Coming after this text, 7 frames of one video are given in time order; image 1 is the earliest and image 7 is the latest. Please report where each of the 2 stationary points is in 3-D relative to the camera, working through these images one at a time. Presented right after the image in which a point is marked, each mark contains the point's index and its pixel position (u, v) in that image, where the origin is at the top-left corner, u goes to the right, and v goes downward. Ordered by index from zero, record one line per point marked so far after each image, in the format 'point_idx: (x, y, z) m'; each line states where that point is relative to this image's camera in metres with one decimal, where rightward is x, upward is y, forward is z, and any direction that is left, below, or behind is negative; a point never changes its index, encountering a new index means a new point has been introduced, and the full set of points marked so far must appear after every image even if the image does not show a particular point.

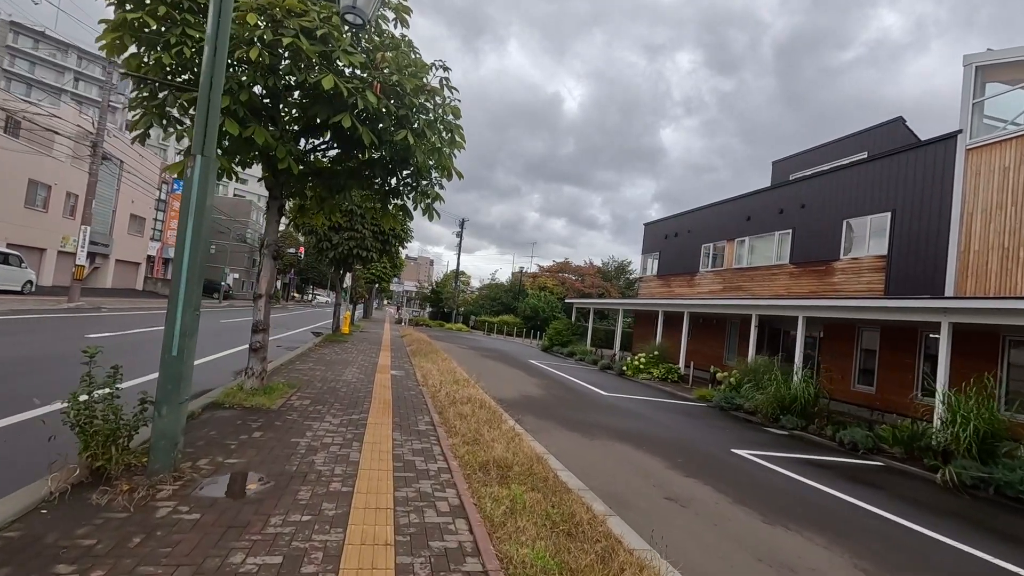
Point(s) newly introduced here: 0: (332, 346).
0: (-5.4, -1.7, +15.8) m
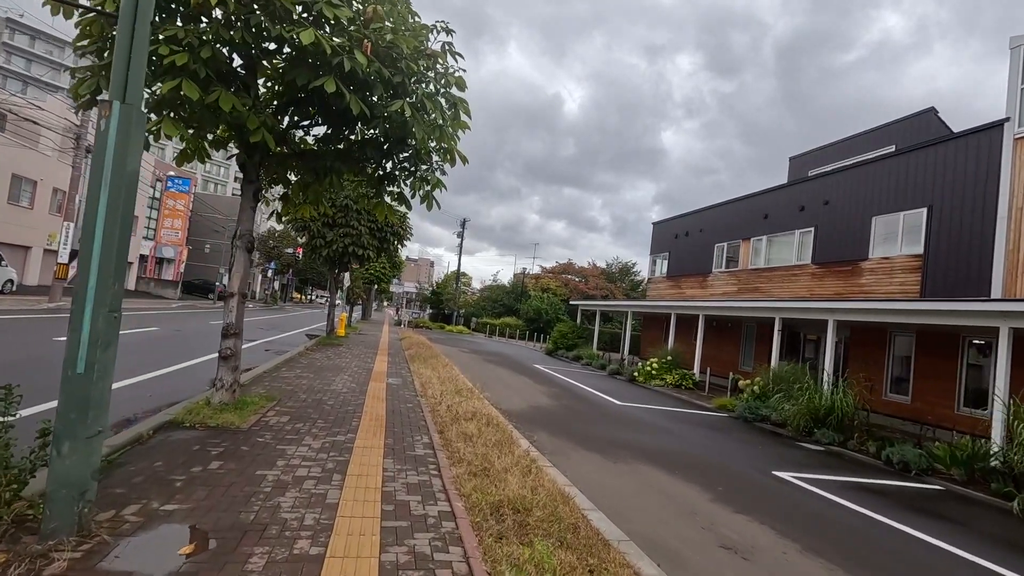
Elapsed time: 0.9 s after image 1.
0: (-5.2, -1.7, +14.7) m
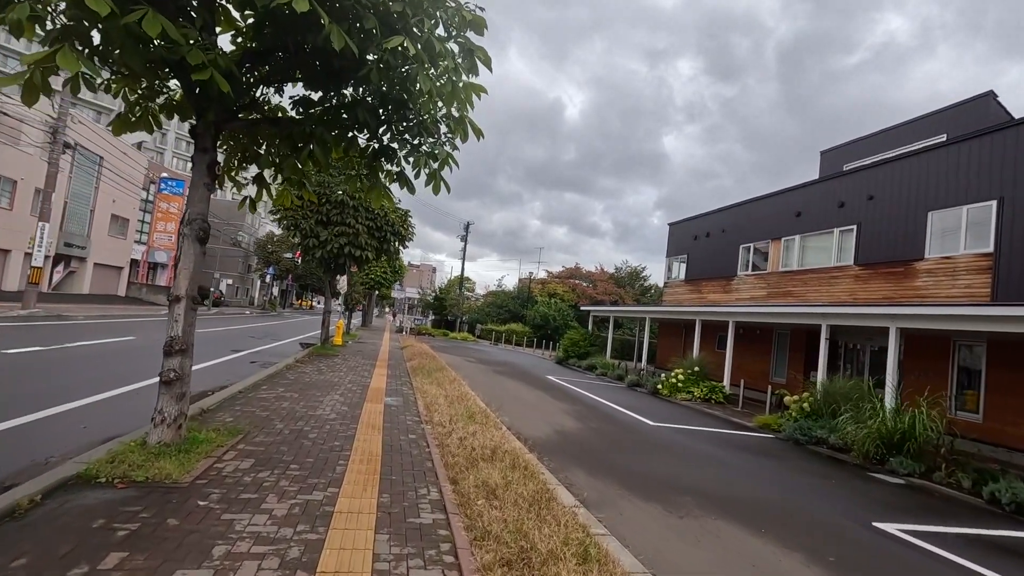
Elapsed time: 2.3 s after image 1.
0: (-4.9, -1.8, +13.2) m
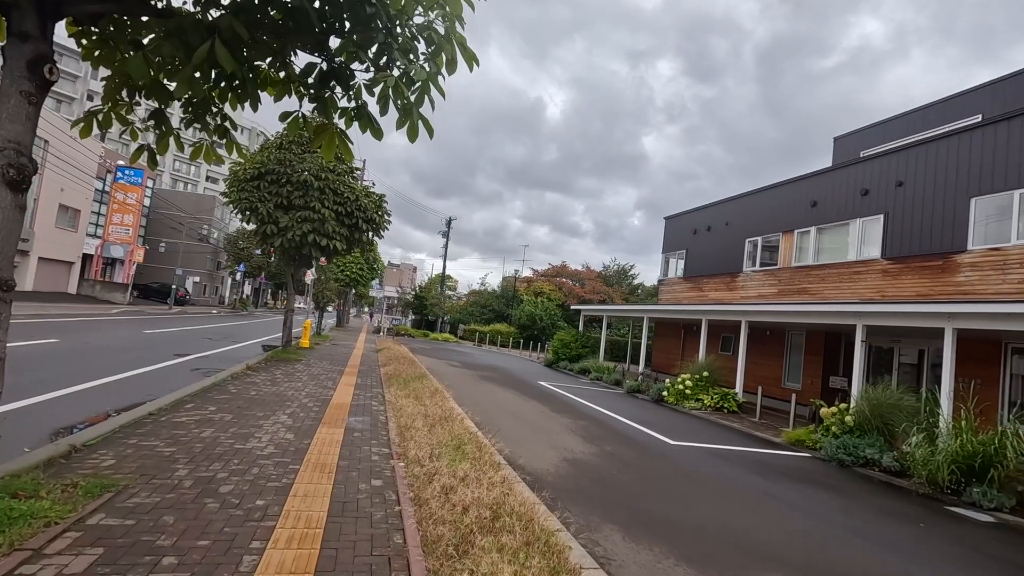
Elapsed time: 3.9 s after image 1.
0: (-5.0, -1.7, +11.2) m
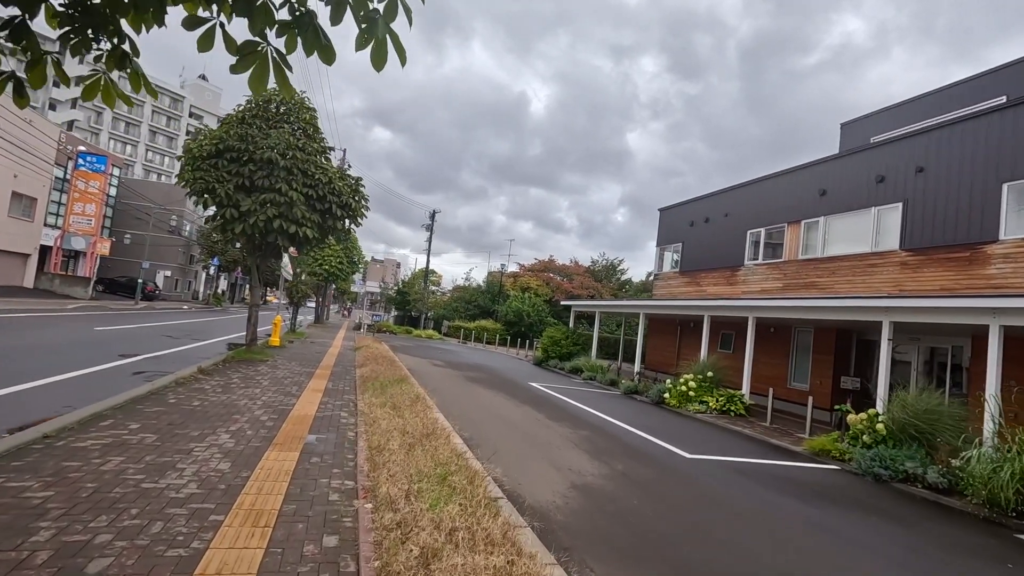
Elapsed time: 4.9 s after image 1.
0: (-5.2, -1.5, +9.9) m
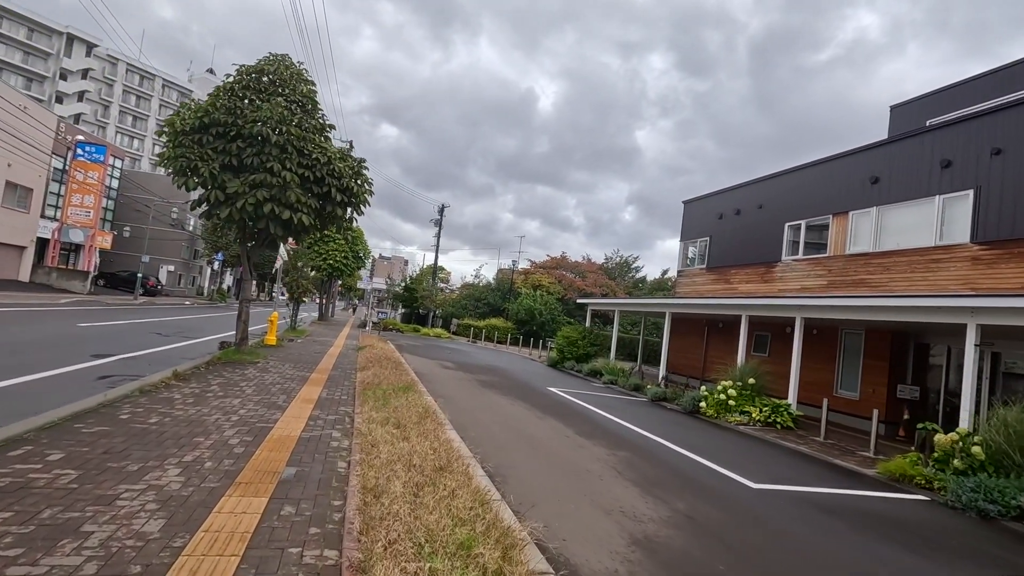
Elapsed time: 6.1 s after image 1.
0: (-4.8, -1.4, +8.6) m
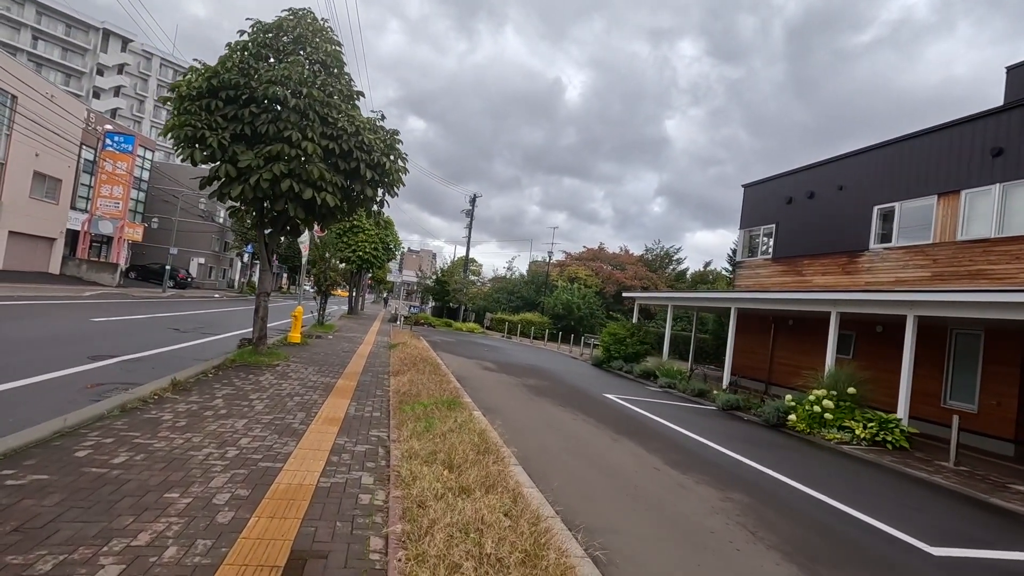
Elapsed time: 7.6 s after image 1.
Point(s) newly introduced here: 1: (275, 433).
0: (-3.9, -1.3, +7.2) m
1: (-2.3, -1.4, +5.1) m
